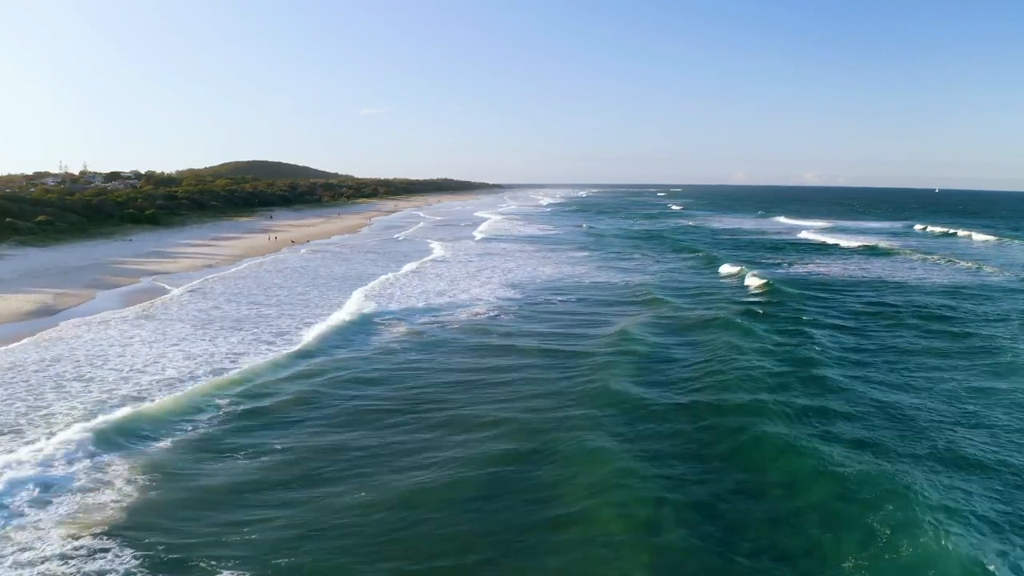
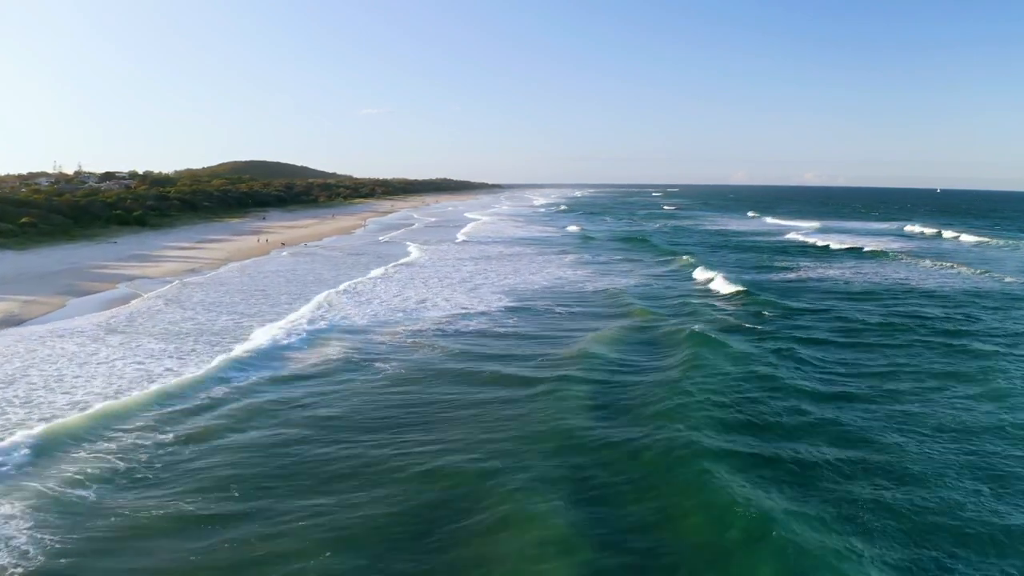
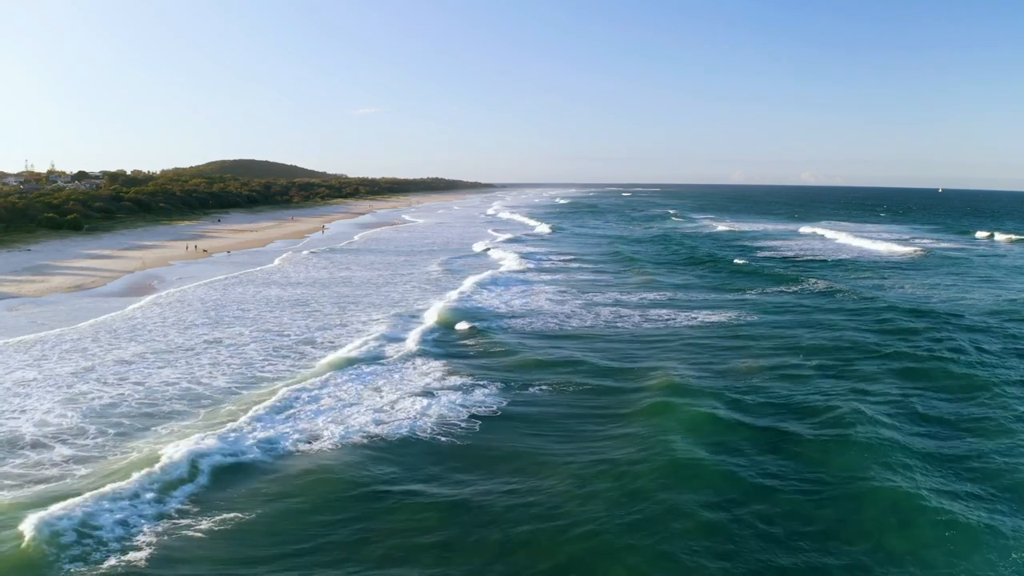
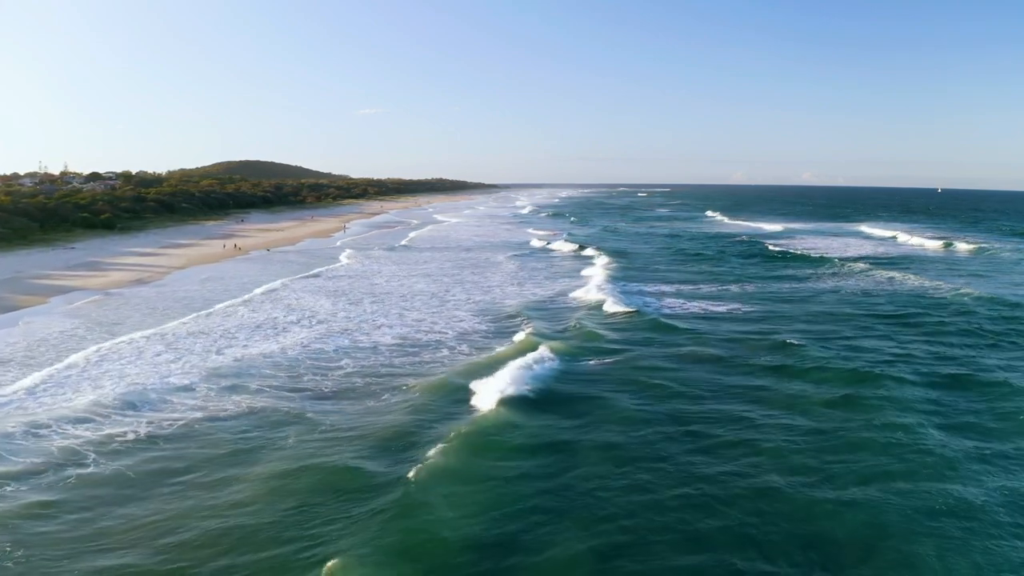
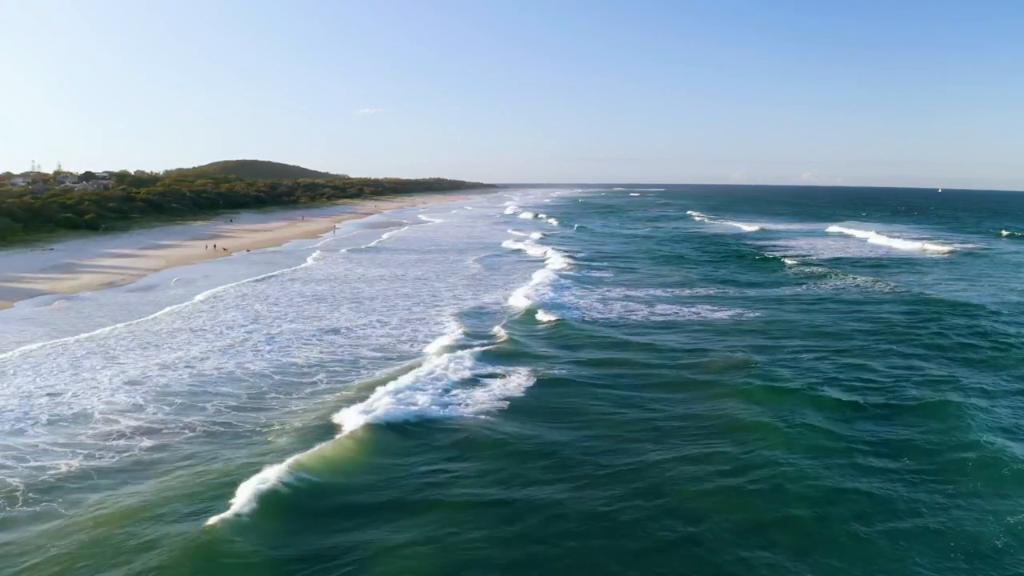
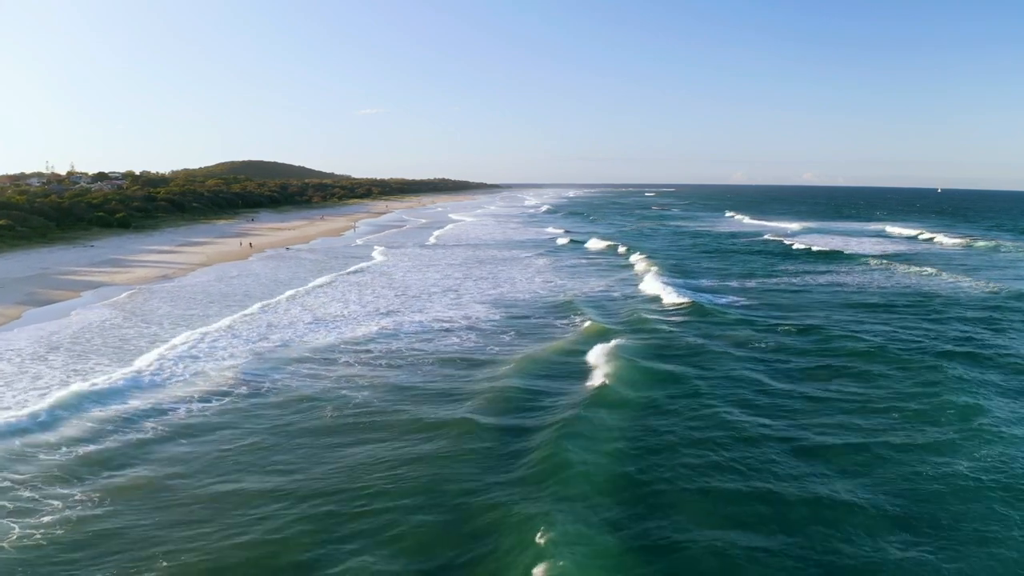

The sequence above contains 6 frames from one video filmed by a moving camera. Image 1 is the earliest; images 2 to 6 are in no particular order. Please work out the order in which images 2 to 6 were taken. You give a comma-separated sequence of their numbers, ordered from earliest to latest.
2, 6, 4, 5, 3
